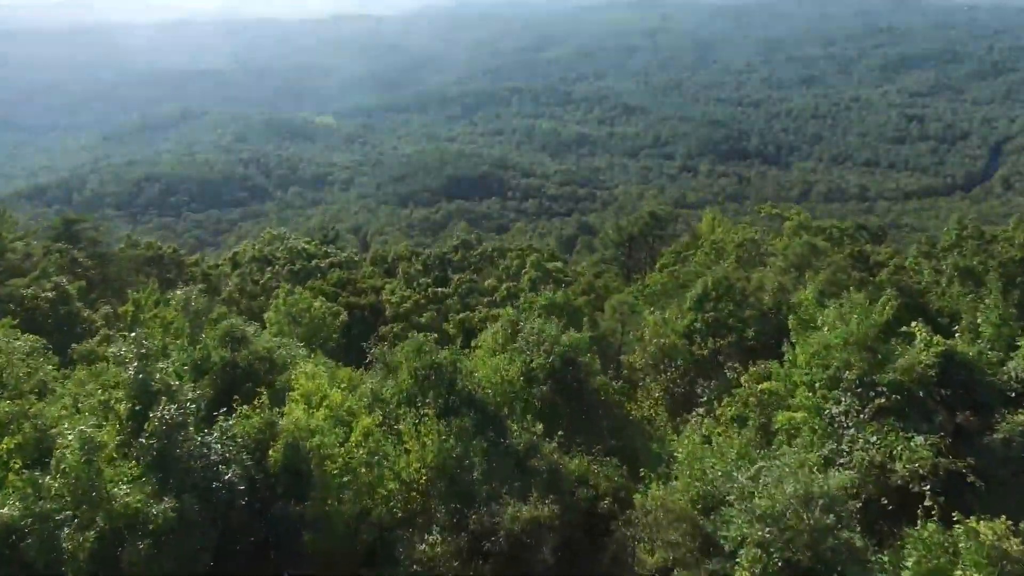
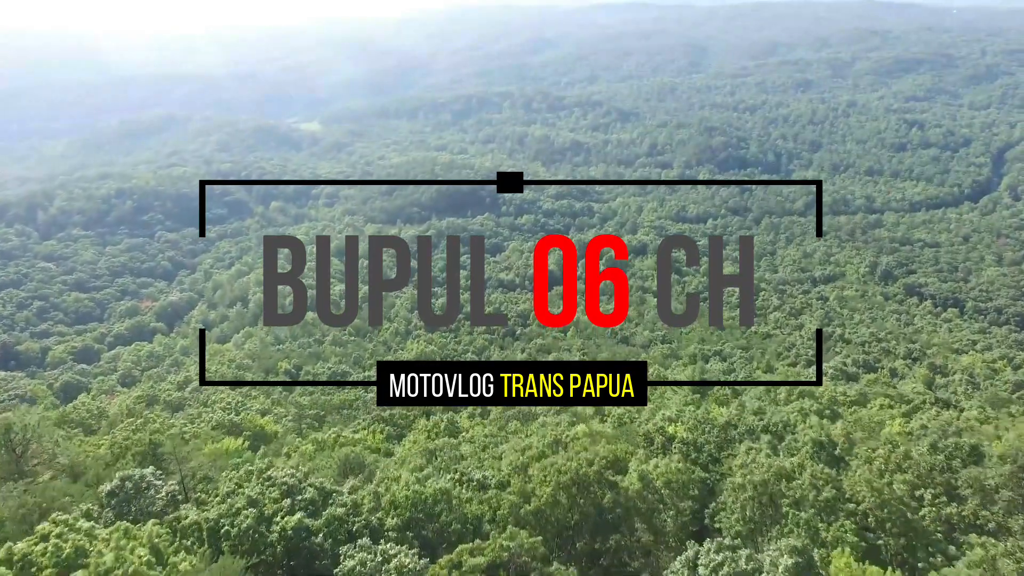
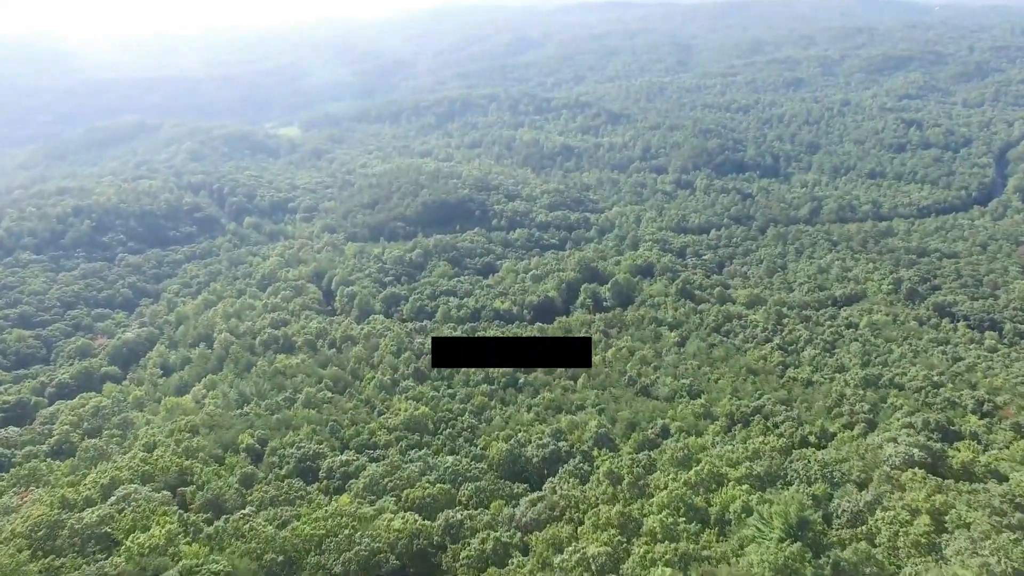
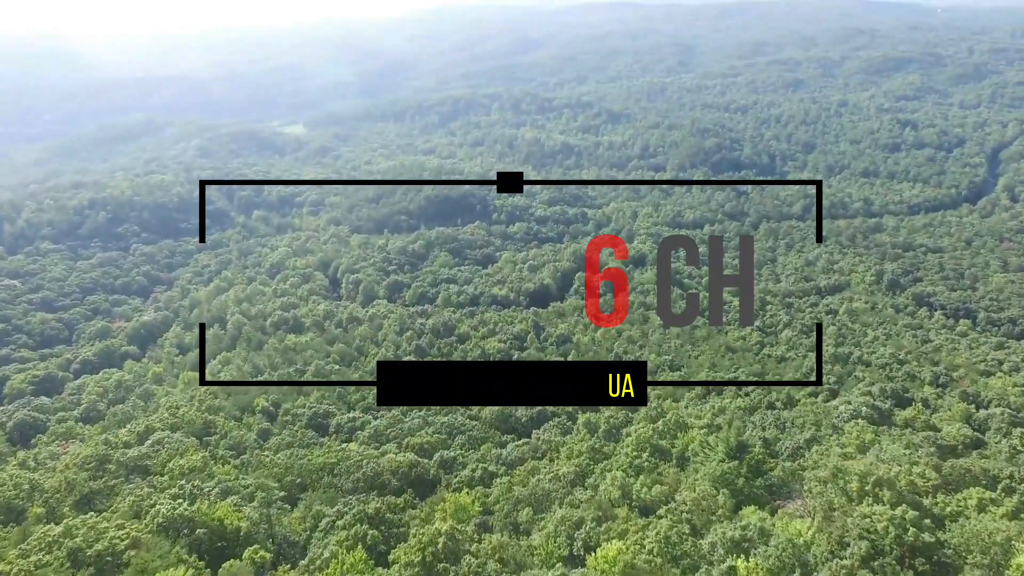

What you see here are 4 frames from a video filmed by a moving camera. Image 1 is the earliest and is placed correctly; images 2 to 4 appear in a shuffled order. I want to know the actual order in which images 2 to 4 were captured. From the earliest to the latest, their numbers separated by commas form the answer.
2, 4, 3
